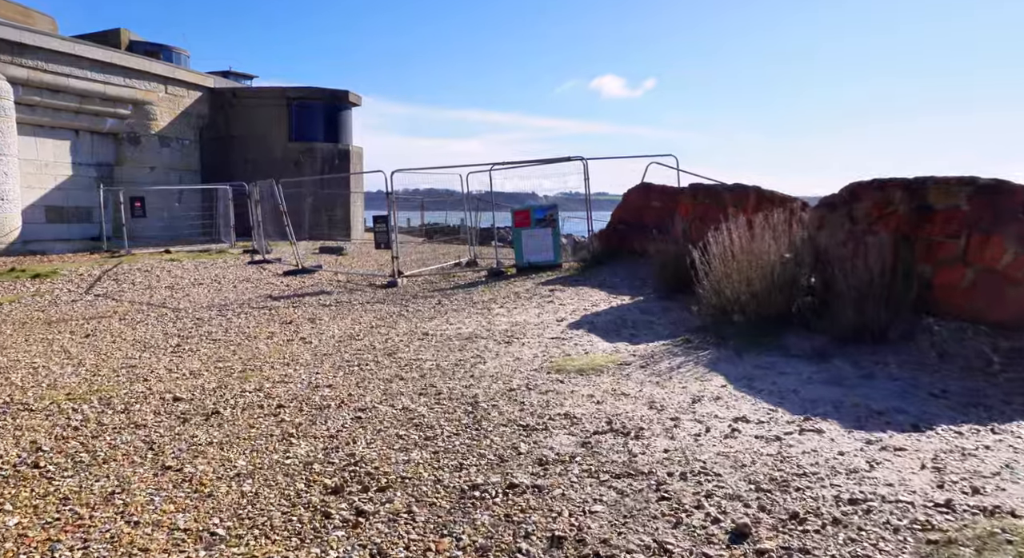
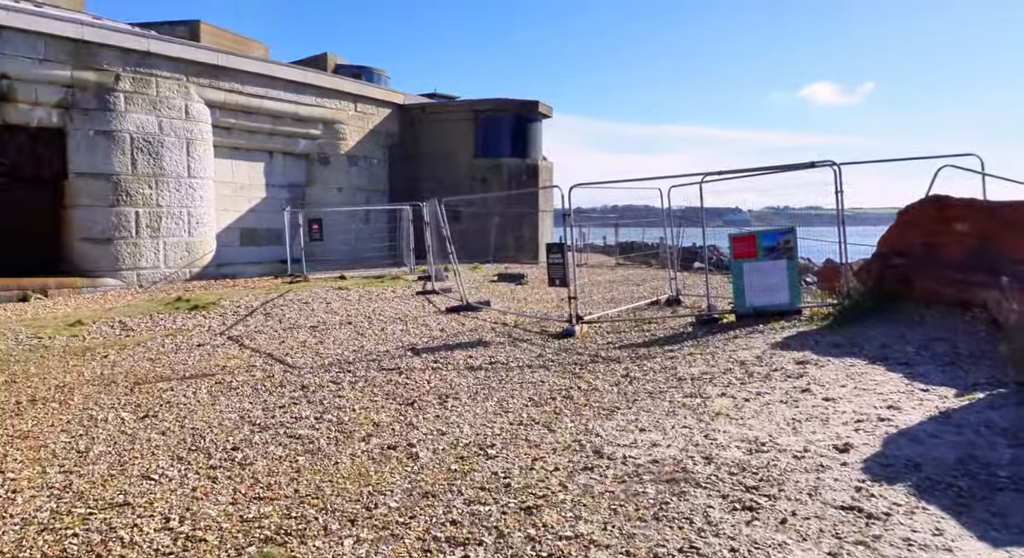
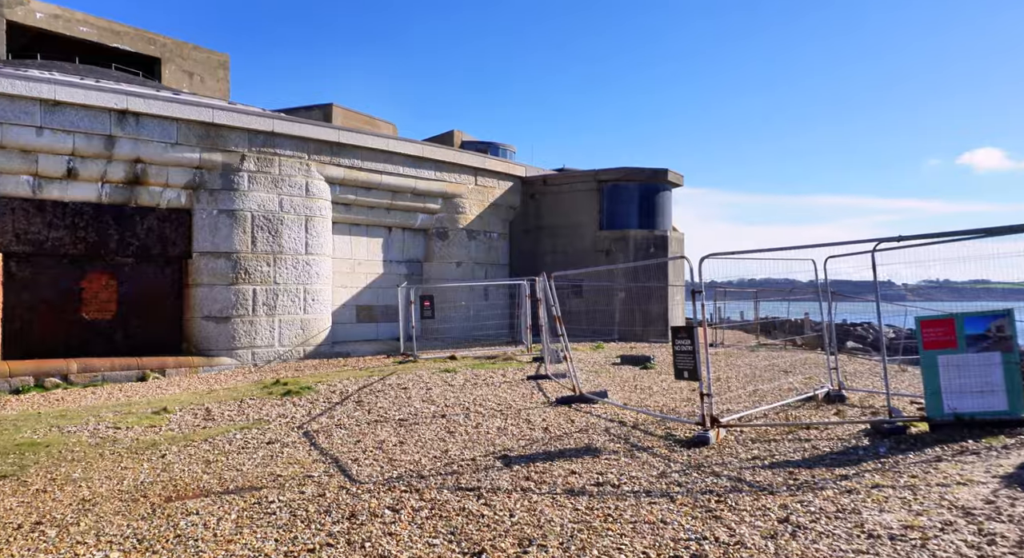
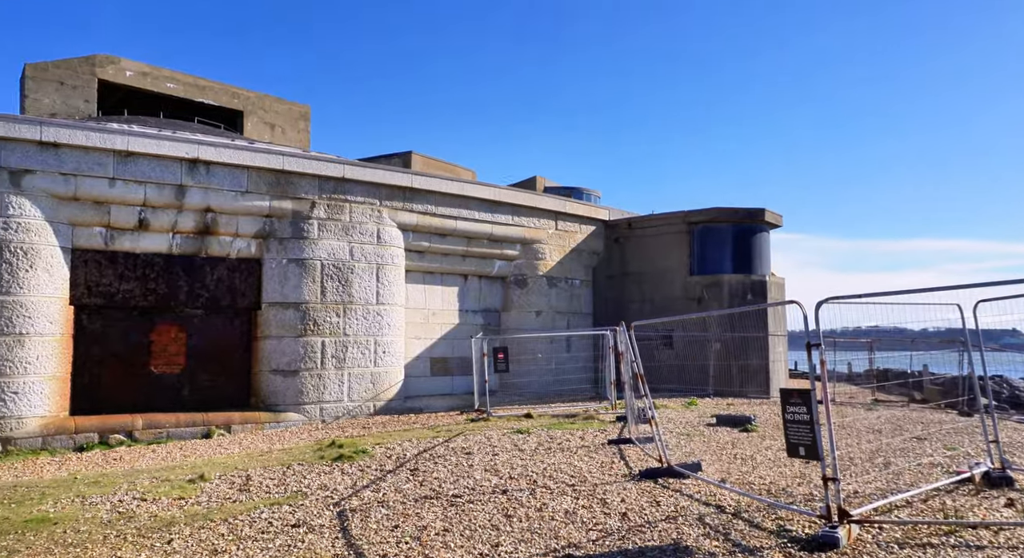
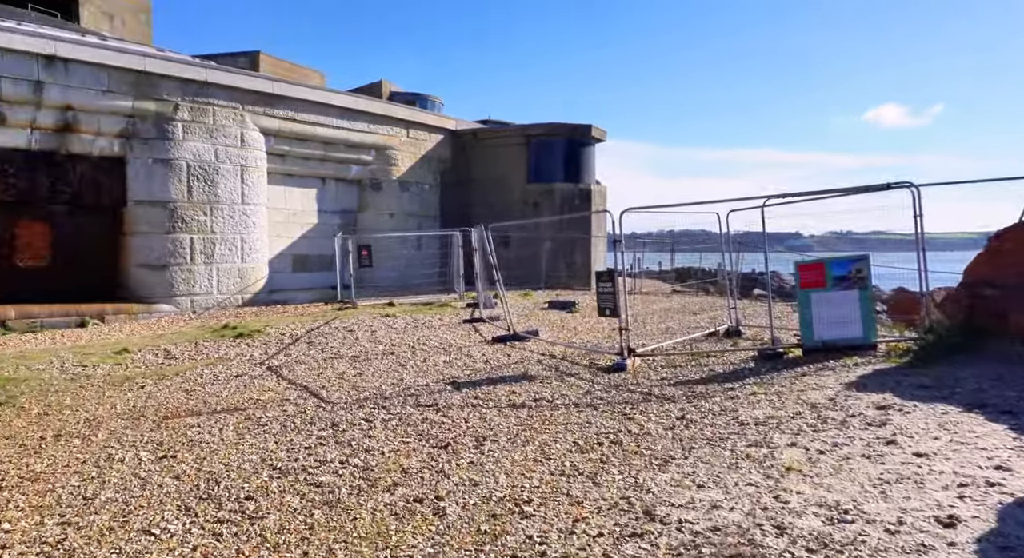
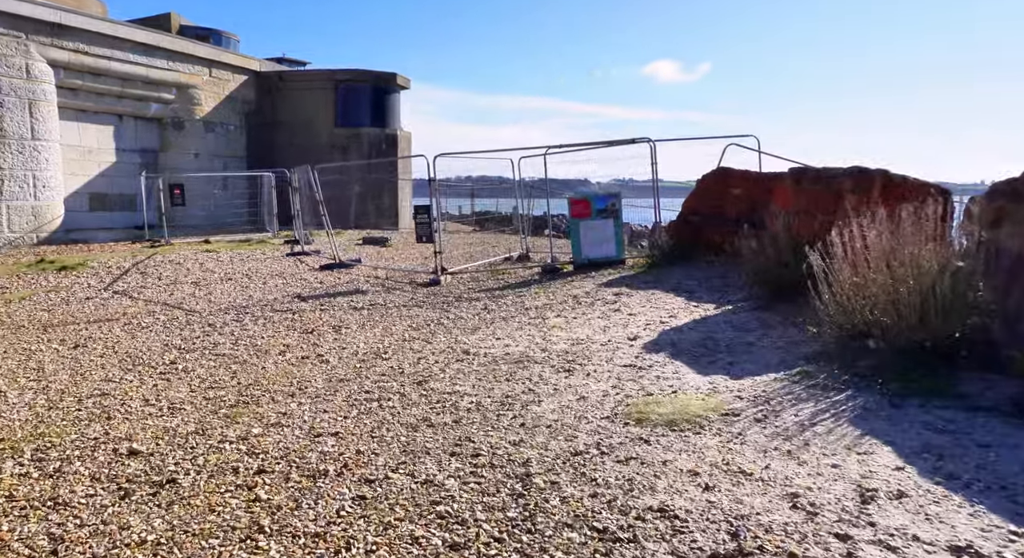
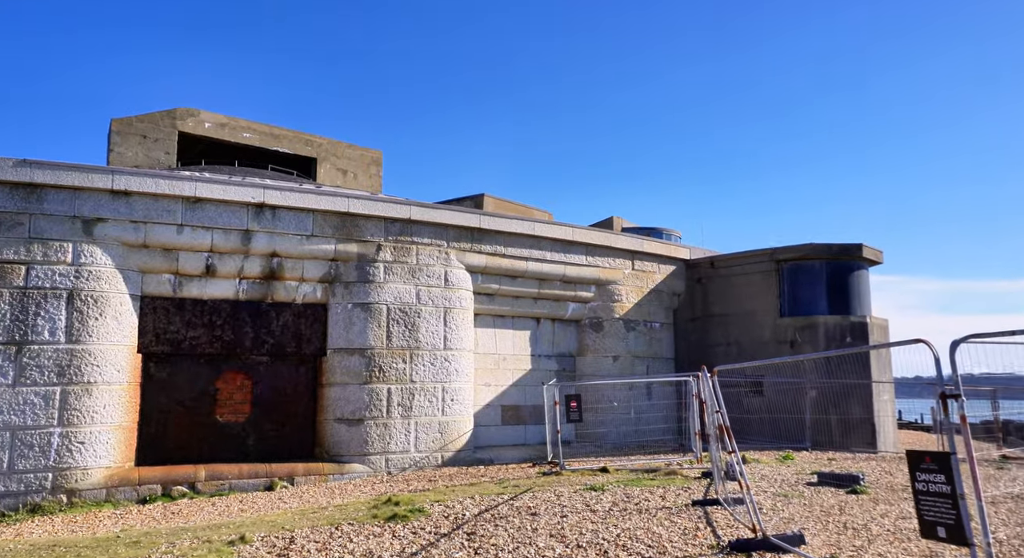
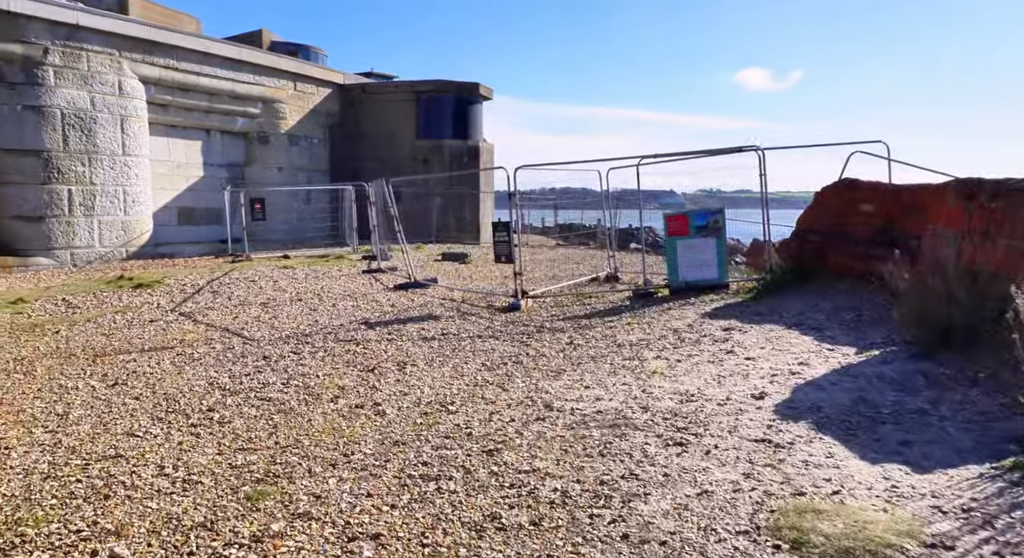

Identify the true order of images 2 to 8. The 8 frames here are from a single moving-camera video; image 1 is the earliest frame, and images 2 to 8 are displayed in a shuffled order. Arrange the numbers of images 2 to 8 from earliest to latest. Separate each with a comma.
6, 8, 2, 5, 3, 4, 7
